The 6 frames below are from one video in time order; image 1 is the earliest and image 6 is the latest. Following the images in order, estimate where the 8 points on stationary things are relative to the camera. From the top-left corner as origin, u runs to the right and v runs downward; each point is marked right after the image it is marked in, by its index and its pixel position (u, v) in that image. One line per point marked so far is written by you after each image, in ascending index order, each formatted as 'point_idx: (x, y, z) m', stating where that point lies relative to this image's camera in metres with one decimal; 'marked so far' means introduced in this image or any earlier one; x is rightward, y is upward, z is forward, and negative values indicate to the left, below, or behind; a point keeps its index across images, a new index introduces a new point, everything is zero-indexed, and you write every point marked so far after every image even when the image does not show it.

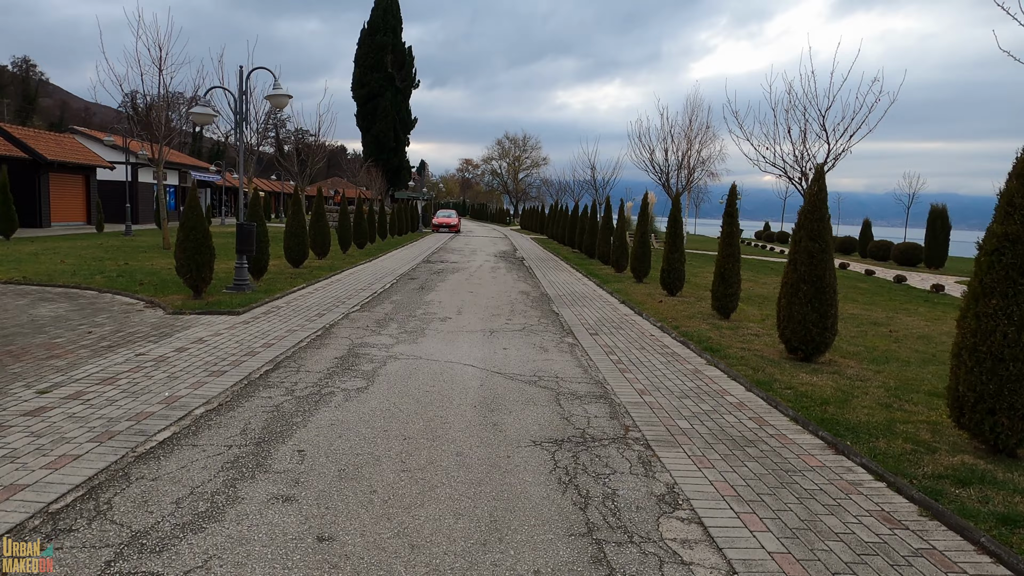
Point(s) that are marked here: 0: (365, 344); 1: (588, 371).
0: (-1.6, -0.6, +7.5) m
1: (+0.8, -0.8, +6.7) m
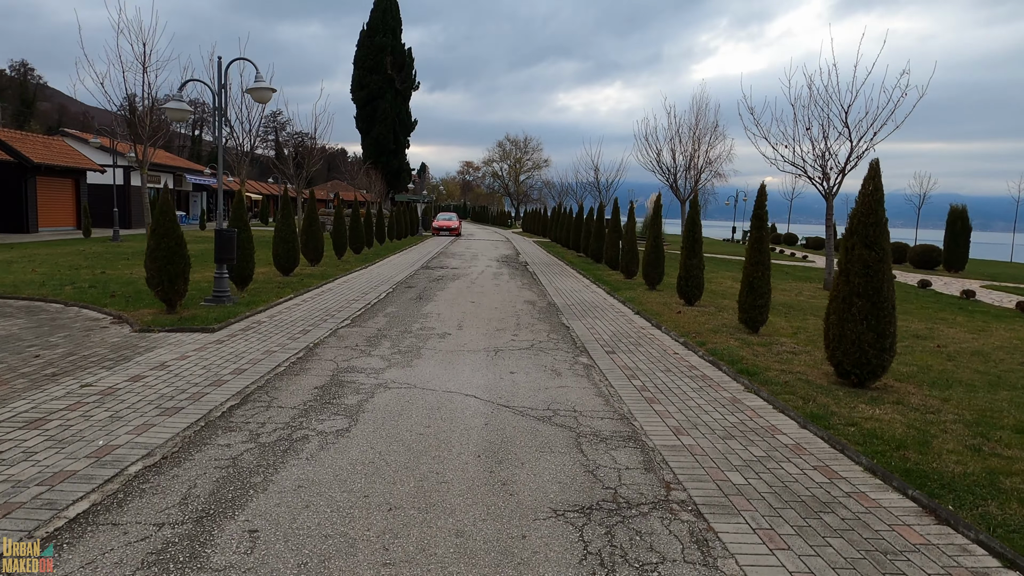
0: (-1.6, -0.8, +6.5) m
1: (+0.8, -1.0, +5.7) m
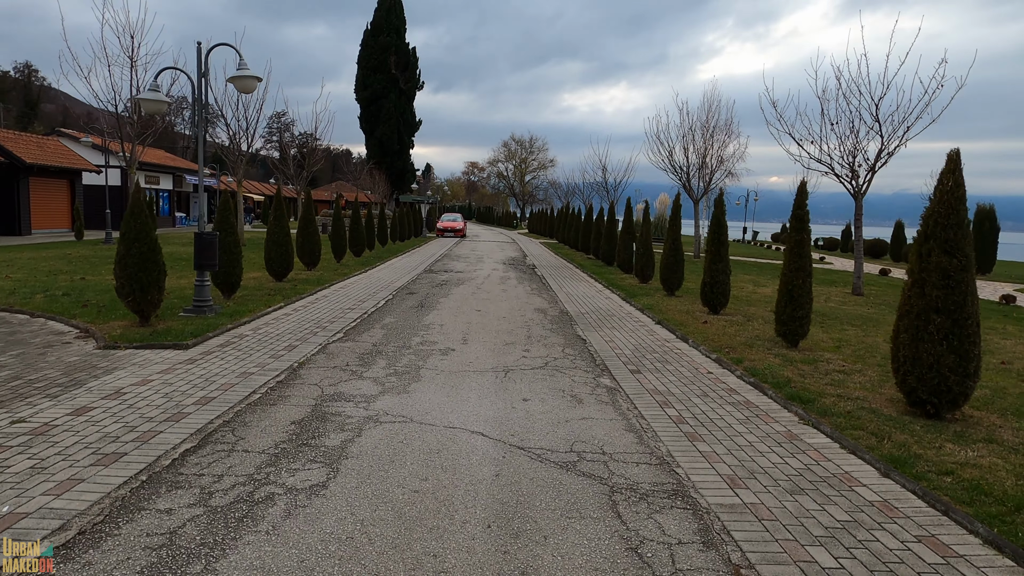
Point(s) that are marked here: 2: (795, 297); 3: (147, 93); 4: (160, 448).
0: (-1.5, -0.9, +5.6) m
1: (+0.9, -1.1, +4.8) m
2: (+3.4, -0.1, +8.0) m
3: (-4.8, +2.6, +8.8) m
4: (-2.2, -1.0, +4.2) m
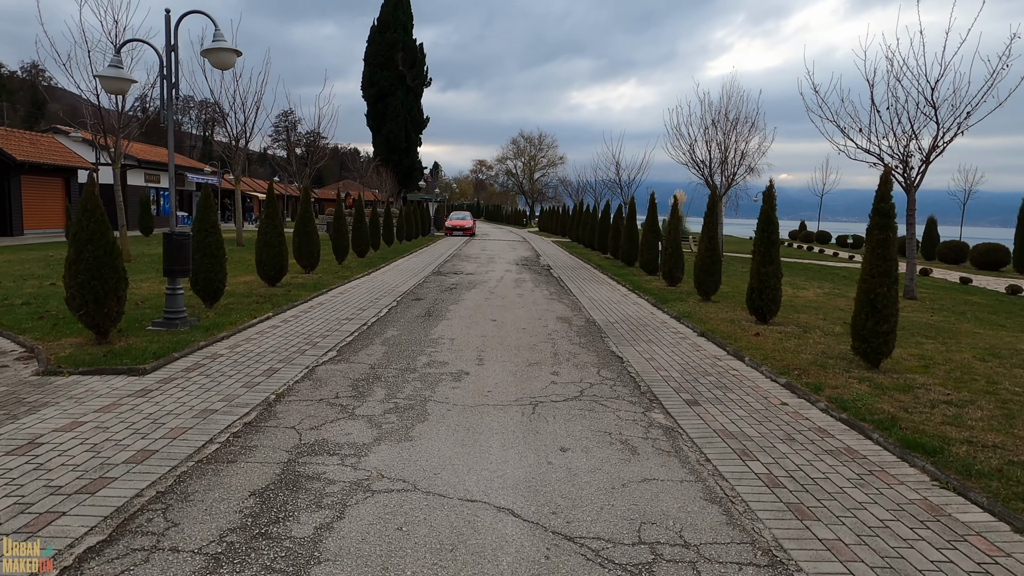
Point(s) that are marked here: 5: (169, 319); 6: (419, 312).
0: (-1.2, -1.0, +4.3) m
1: (+1.2, -1.2, +3.5) m
2: (+3.6, -0.2, +6.7) m
3: (-4.6, +2.5, +7.6) m
4: (-2.0, -1.1, +2.9) m
5: (-4.0, -0.4, +7.8) m
6: (-1.4, -0.4, +10.1) m
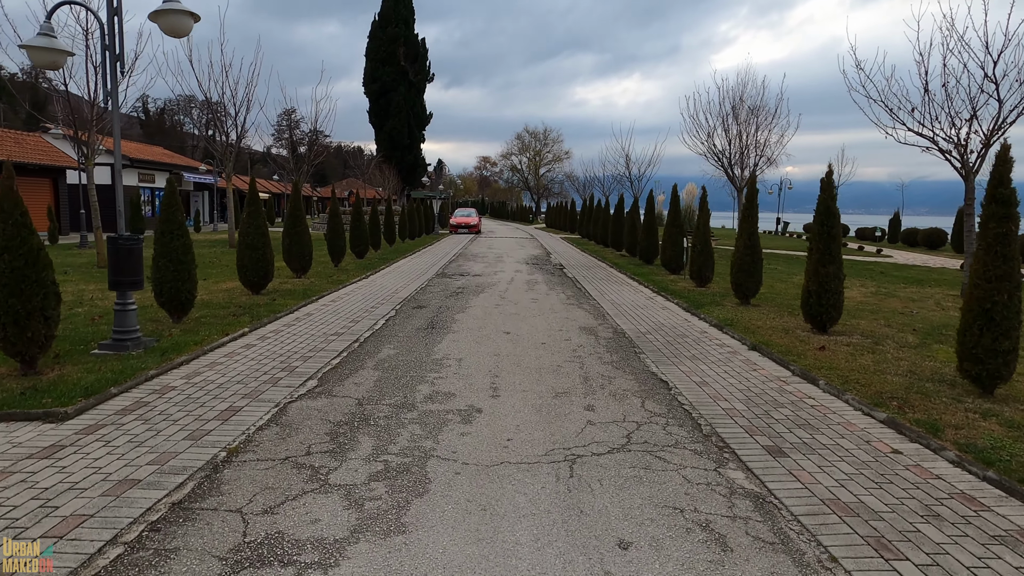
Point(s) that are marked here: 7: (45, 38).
0: (-1.1, -1.1, +2.9) m
1: (+1.3, -1.3, +2.1) m
2: (+3.8, -0.3, +5.3) m
3: (-4.4, +2.3, +6.2) m
4: (-1.9, -1.3, +1.6) m
5: (-3.8, -0.5, +6.5) m
6: (-1.2, -0.5, +8.7) m
7: (-4.3, +2.3, +6.2) m
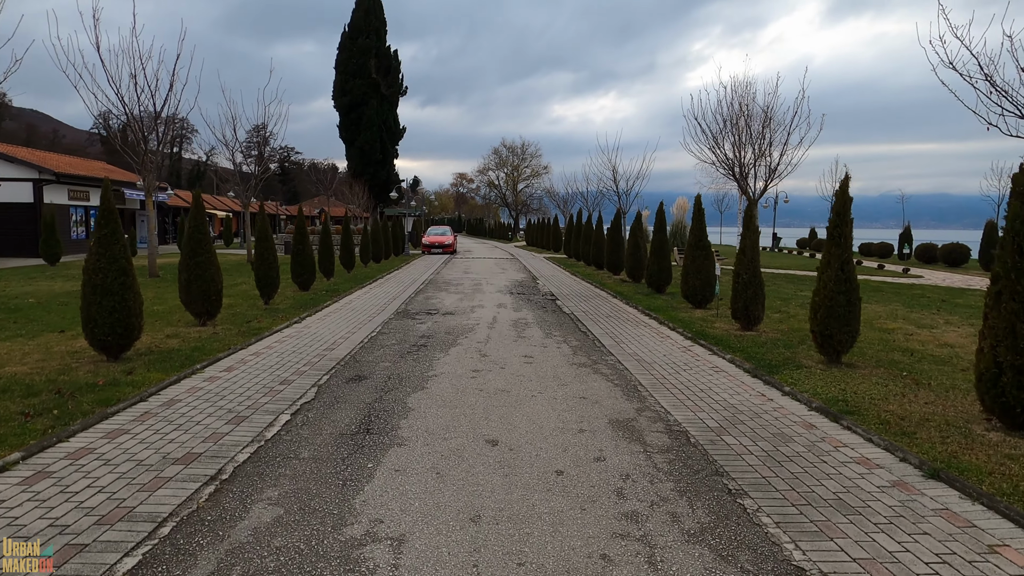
0: (-1.0, -1.6, -0.5) m
1: (+1.5, -1.7, -1.3) m
2: (+3.8, -0.7, +2.0) m
3: (-4.5, +1.8, +2.7) m
4: (-1.7, -1.7, -1.9) m
5: (-3.8, -1.1, +2.9) m
6: (-1.3, -1.0, +5.3) m
7: (-4.4, +1.8, +2.7) m
